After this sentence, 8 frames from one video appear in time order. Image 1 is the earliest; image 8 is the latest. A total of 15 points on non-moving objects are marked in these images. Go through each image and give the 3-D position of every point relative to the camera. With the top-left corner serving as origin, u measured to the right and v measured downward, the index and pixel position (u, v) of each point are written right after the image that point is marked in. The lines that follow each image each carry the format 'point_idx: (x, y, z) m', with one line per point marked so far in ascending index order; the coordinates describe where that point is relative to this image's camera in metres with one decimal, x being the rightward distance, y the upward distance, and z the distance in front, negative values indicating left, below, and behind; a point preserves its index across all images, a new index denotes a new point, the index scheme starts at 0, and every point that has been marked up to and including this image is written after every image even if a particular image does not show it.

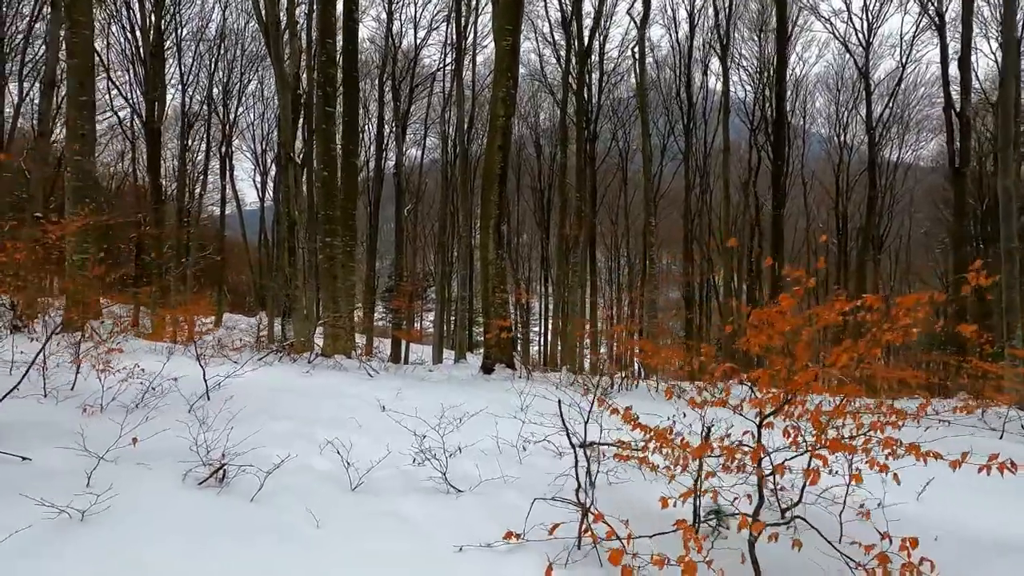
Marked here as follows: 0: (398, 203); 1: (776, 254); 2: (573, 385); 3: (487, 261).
0: (-3.4, +2.5, +15.8) m
1: (+6.7, +0.9, +13.5) m
2: (+0.7, -1.2, +6.2) m
3: (-0.3, +0.3, +6.8) m
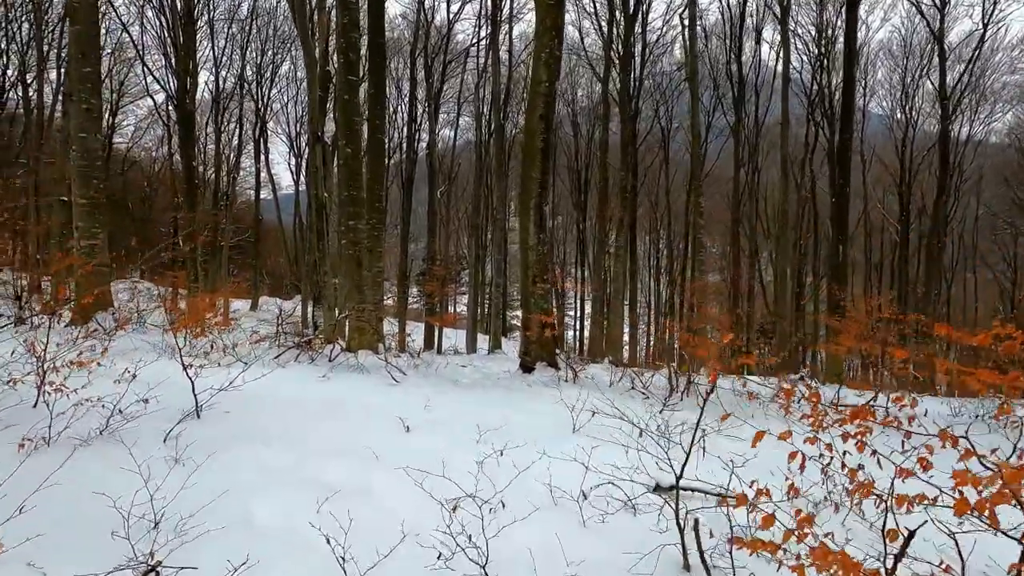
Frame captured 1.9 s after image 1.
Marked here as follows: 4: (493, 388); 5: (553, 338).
0: (-2.3, +3.0, +15.1) m
1: (+7.6, +1.2, +12.3) m
2: (+1.2, -1.1, +5.5) m
3: (+0.2, +0.5, +6.1) m
4: (-0.1, -1.0, +5.0) m
5: (+0.5, -0.6, +6.2) m
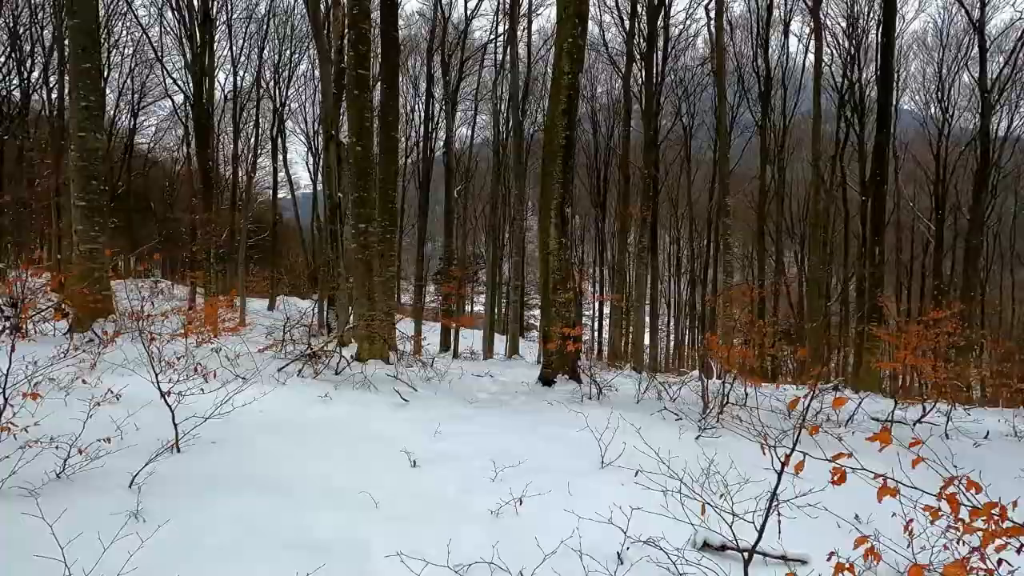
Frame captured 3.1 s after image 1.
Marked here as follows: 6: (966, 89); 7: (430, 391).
0: (-1.8, +2.9, +14.8) m
1: (+8.0, +1.1, +11.6) m
2: (+1.4, -1.2, +5.0) m
3: (+0.4, +0.4, +5.7) m
4: (0.0, -1.1, +4.6) m
5: (+0.7, -0.7, +5.7) m
6: (+17.0, +7.5, +19.7) m
7: (-0.8, -1.0, +4.9) m
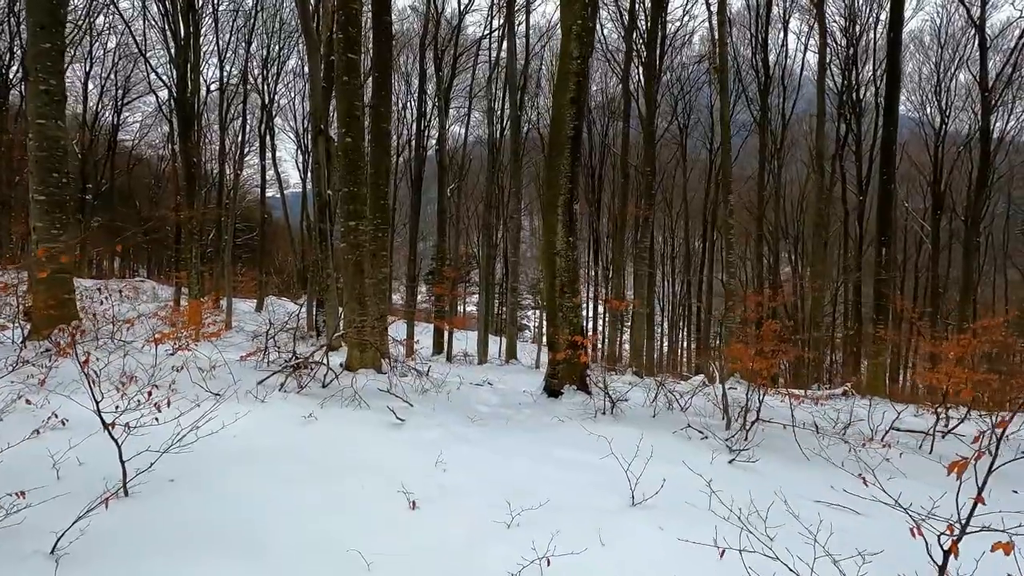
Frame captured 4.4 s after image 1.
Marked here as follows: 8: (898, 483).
0: (-1.9, +2.9, +14.3) m
1: (+8.0, +1.0, +11.3) m
2: (+1.4, -1.2, +4.6) m
3: (+0.4, +0.3, +5.3) m
4: (+0.1, -1.1, +4.1) m
5: (+0.7, -0.7, +5.3) m
6: (+16.8, +7.4, +19.5) m
7: (-0.7, -1.0, +4.4) m
8: (+2.6, -1.3, +3.4) m
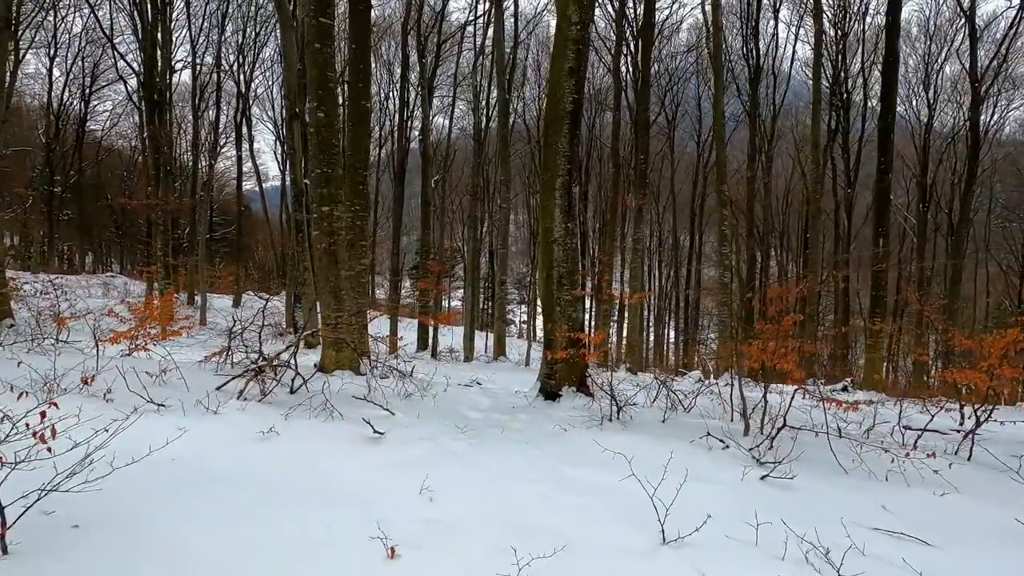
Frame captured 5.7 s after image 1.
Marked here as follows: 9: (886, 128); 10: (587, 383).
0: (-2.3, +3.0, +13.7) m
1: (+7.7, +1.2, +11.0) m
2: (+1.4, -1.1, +4.2) m
3: (+0.3, +0.4, +4.7) m
4: (0.0, -1.1, +3.6) m
5: (+0.7, -0.7, +4.8) m
6: (+16.3, +7.7, +19.4) m
7: (-0.8, -0.9, +3.9) m
8: (+2.6, -1.2, +3.0) m
9: (+7.8, +3.4, +10.9) m
10: (+0.7, -0.9, +4.9) m
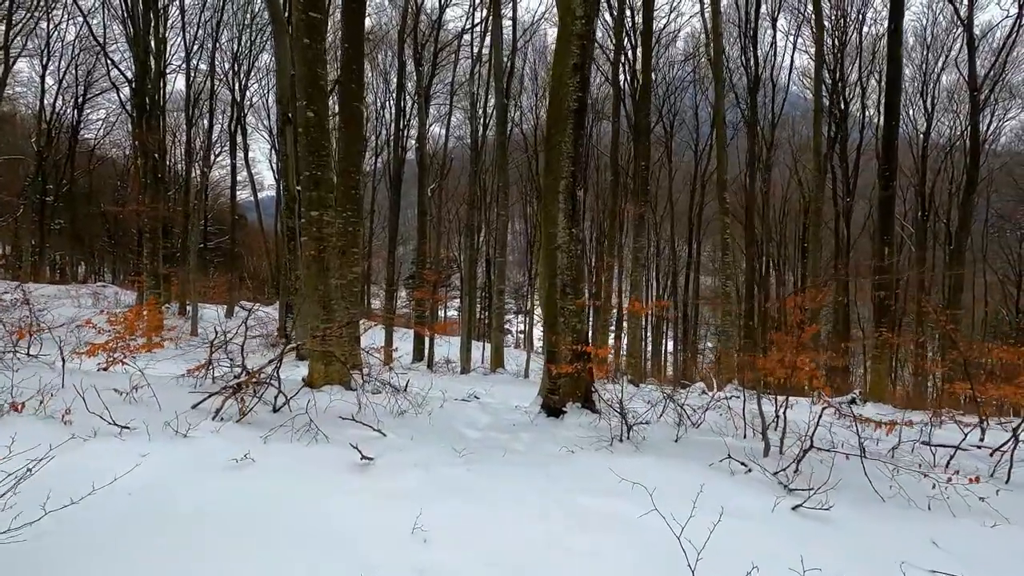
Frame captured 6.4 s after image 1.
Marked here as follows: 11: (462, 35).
0: (-2.3, +2.8, +13.5) m
1: (+7.7, +1.0, +10.8) m
2: (+1.4, -1.2, +3.9) m
3: (+0.4, +0.3, +4.5) m
4: (+0.1, -1.1, +3.3) m
5: (+0.7, -0.7, +4.5) m
6: (+16.2, +7.4, +19.4) m
7: (-0.8, -1.0, +3.6) m
8: (+2.6, -1.3, +2.7) m
9: (+7.8, +3.2, +10.7) m
10: (+0.7, -1.0, +4.7) m
11: (-1.3, +6.9, +14.0) m
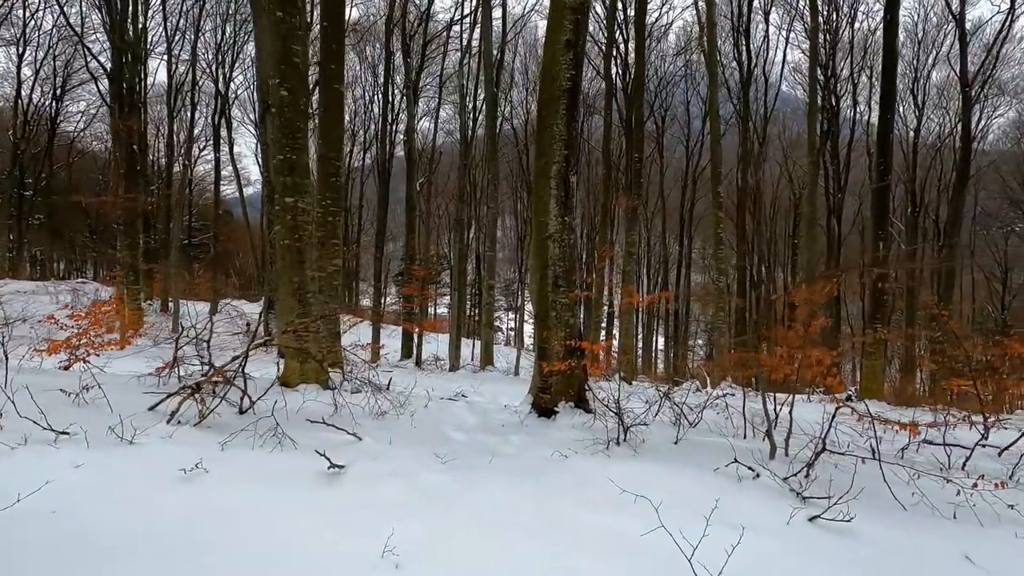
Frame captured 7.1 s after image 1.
0: (-2.6, +2.9, +13.1) m
1: (+7.5, +1.1, +10.7) m
2: (+1.3, -1.1, +3.6) m
3: (+0.3, +0.4, +4.2) m
4: (0.0, -1.1, +3.0) m
5: (+0.6, -0.7, +4.3) m
6: (+15.9, +7.5, +19.3) m
7: (-0.8, -0.9, +3.3) m
8: (+2.5, -1.2, +2.5) m
9: (+7.5, +3.3, +10.6) m
10: (+0.6, -0.9, +4.4) m
11: (-1.6, +7.0, +13.6) m
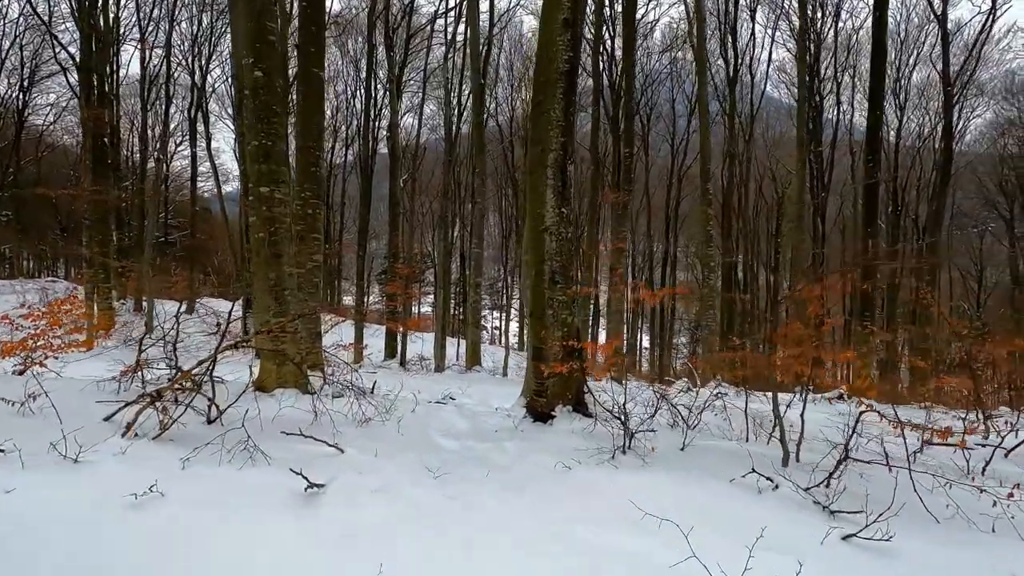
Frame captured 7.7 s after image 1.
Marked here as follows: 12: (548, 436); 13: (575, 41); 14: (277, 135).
0: (-2.9, +3.0, +12.8) m
1: (+7.2, +1.2, +10.6) m
2: (+1.3, -1.1, +3.4) m
3: (+0.2, +0.4, +3.9) m
4: (0.0, -1.0, +2.8) m
5: (+0.5, -0.6, +4.0) m
6: (+15.3, +7.6, +19.5) m
7: (-0.9, -0.9, +3.0) m
8: (+2.5, -1.2, +2.3) m
9: (+7.3, +3.3, +10.5) m
10: (+0.6, -0.9, +4.1) m
11: (-1.9, +7.0, +13.3) m
12: (+0.2, -1.0, +3.7) m
13: (+0.5, +1.8, +3.9) m
14: (-2.0, +1.3, +4.4) m
